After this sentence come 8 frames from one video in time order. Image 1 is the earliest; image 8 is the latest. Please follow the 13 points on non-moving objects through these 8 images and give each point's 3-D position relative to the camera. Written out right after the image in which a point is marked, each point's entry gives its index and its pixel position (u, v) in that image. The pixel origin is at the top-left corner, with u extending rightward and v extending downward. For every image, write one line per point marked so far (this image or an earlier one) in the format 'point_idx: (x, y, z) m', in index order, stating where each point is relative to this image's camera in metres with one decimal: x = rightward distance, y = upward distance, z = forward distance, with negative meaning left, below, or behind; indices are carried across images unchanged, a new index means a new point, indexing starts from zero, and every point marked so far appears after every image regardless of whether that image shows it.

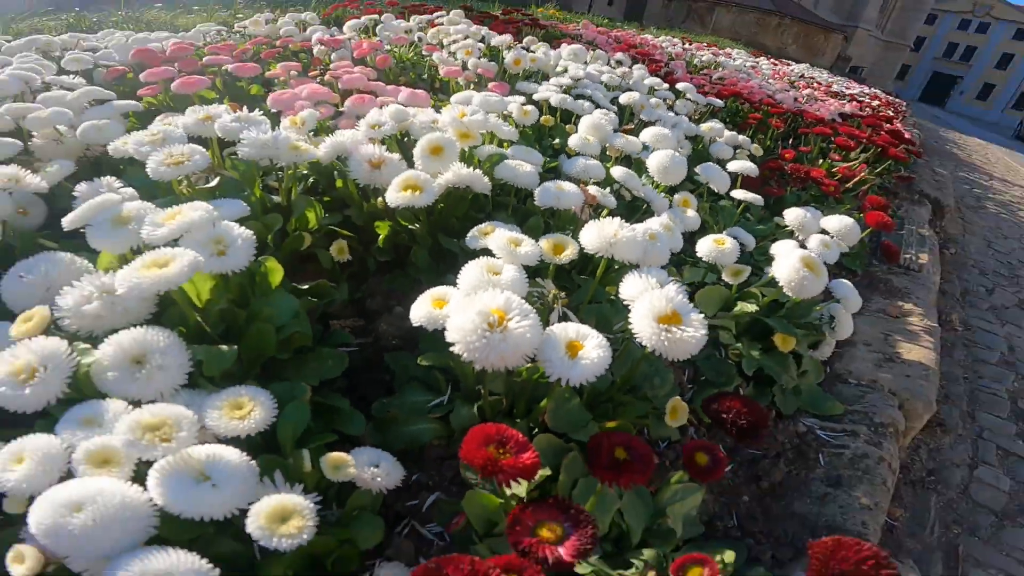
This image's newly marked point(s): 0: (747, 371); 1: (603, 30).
0: (+0.2, -0.1, +0.6) m
1: (+0.4, +1.1, +2.7) m
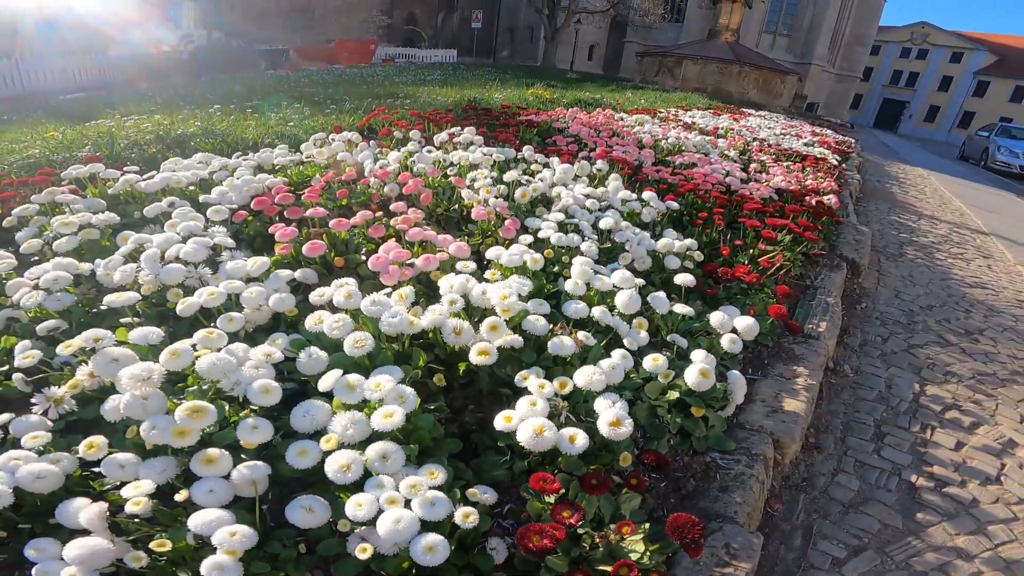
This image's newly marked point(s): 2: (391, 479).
0: (+0.3, -0.2, +1.0) m
1: (+0.3, +0.8, +3.2) m
2: (-0.1, -0.2, +0.7) m
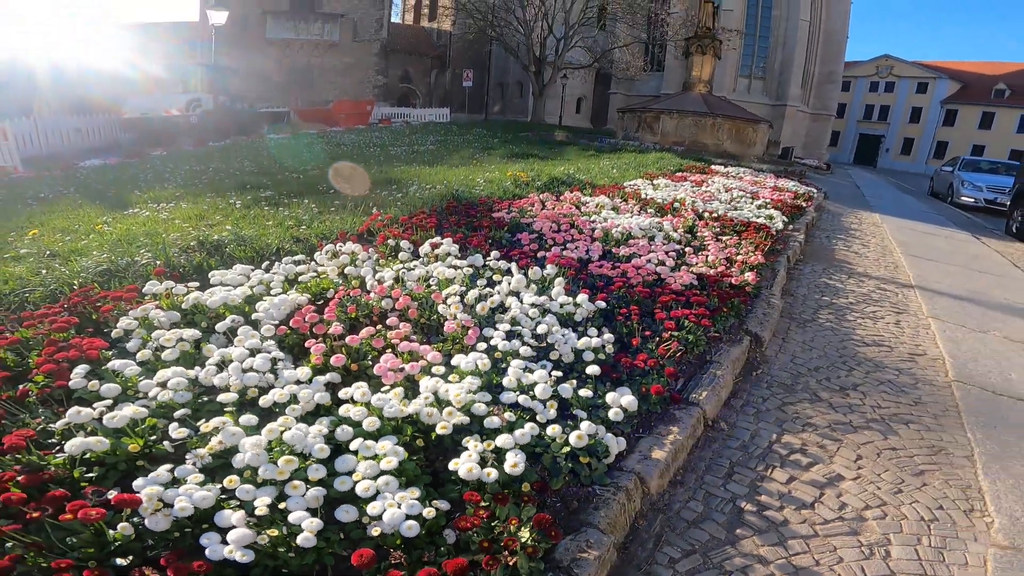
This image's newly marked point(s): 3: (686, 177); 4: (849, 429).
0: (+0.2, -0.5, +1.5) m
1: (+0.2, +0.4, +3.8) m
2: (-0.2, -0.4, +1.2) m
3: (+2.3, +1.3, +7.8) m
4: (+1.3, -0.5, +2.2) m
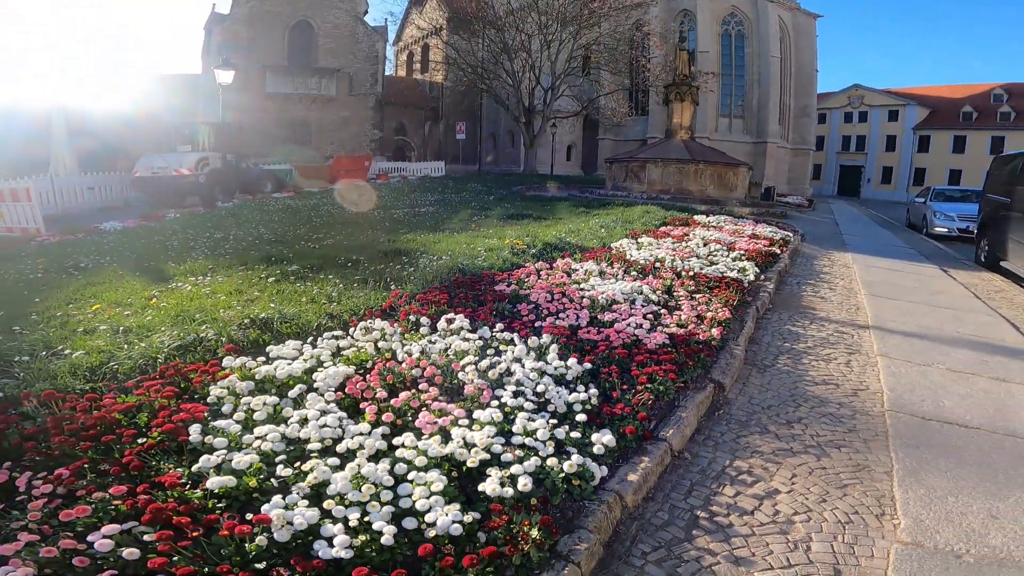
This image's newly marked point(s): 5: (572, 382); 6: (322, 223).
0: (+0.2, -0.7, +2.1) m
1: (+0.2, 0.0, +4.4) m
2: (-0.2, -0.7, +1.8) m
3: (+2.3, +0.7, +8.4) m
4: (+1.3, -0.8, +2.8) m
5: (+0.3, -0.5, +2.9) m
6: (-3.2, +0.9, +9.7) m
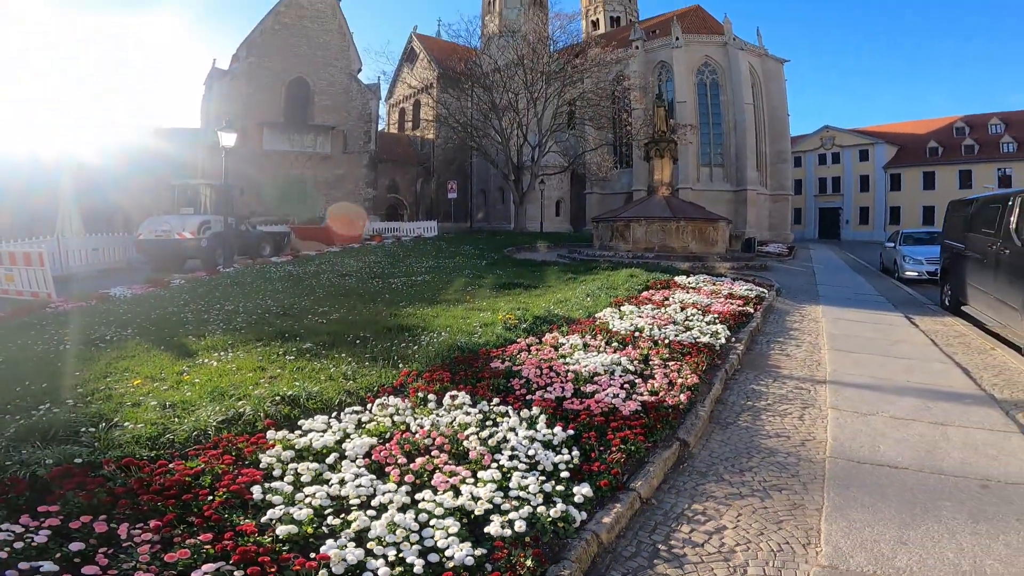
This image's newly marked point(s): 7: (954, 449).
0: (+0.2, -1.1, +2.7) m
1: (+0.1, -0.6, +5.1) m
2: (-0.2, -1.0, +2.4) m
3: (+2.1, -0.2, +9.2) m
4: (+1.3, -1.2, +3.4) m
5: (+0.3, -0.9, +3.5) m
6: (-3.3, -0.1, +10.3) m
7: (+3.0, -1.0, +3.9) m
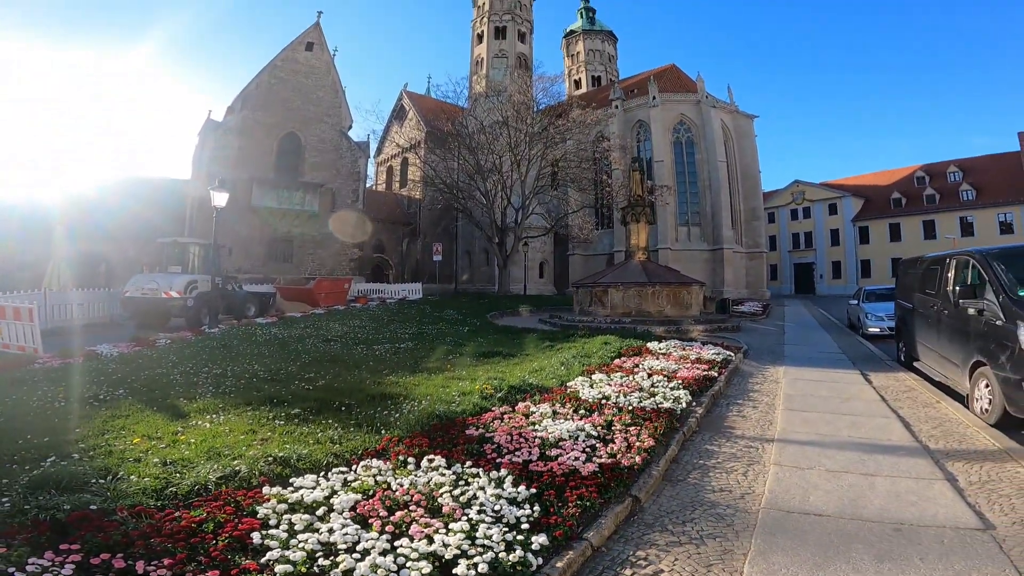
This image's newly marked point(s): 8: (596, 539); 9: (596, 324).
0: (0.0, -1.5, +3.1) m
1: (-0.1, -1.2, +5.6) m
2: (-0.4, -1.4, +2.8) m
3: (+1.8, -1.2, +9.7) m
4: (+1.1, -1.7, +3.9) m
5: (+0.1, -1.4, +4.0) m
6: (-3.7, -1.2, +10.8) m
7: (+2.8, -1.6, +4.4) m
8: (+0.5, -1.6, +3.7) m
9: (+2.3, -1.0, +15.8) m
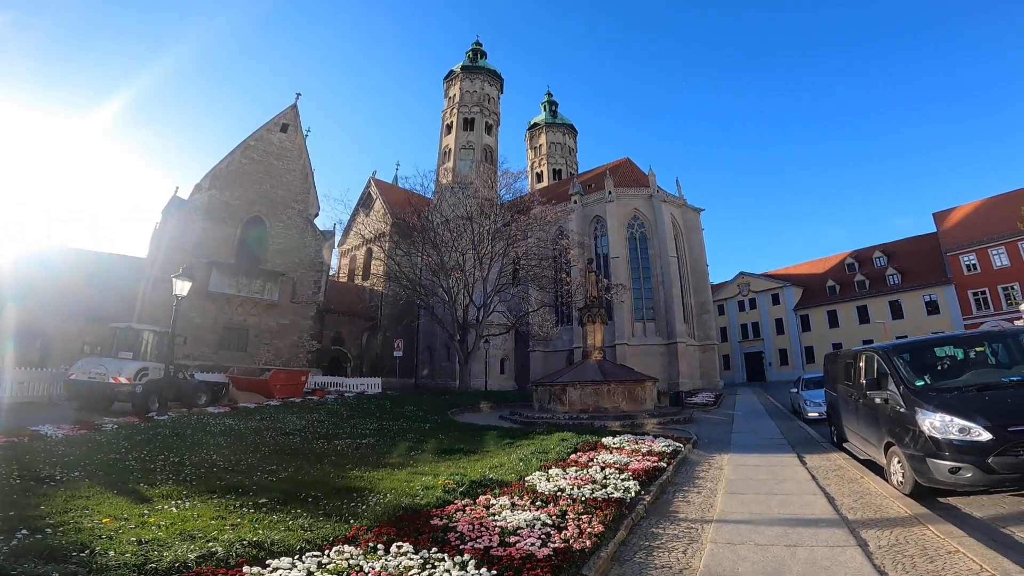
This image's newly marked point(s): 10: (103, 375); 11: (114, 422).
0: (-0.2, -2.1, +3.6) m
1: (-0.5, -2.2, +6.0) m
2: (-0.6, -1.9, +3.3) m
3: (+1.1, -2.9, +10.2) m
4: (+0.8, -2.4, +4.4) m
5: (-0.2, -2.1, +4.4) m
6: (-4.4, -3.0, +10.9) m
7: (+2.5, -2.4, +5.0) m
8: (+0.3, -2.3, +4.2) m
9: (+1.2, -3.6, +16.3) m
10: (-10.1, -2.3, +14.6) m
11: (-9.0, -3.2, +13.5) m
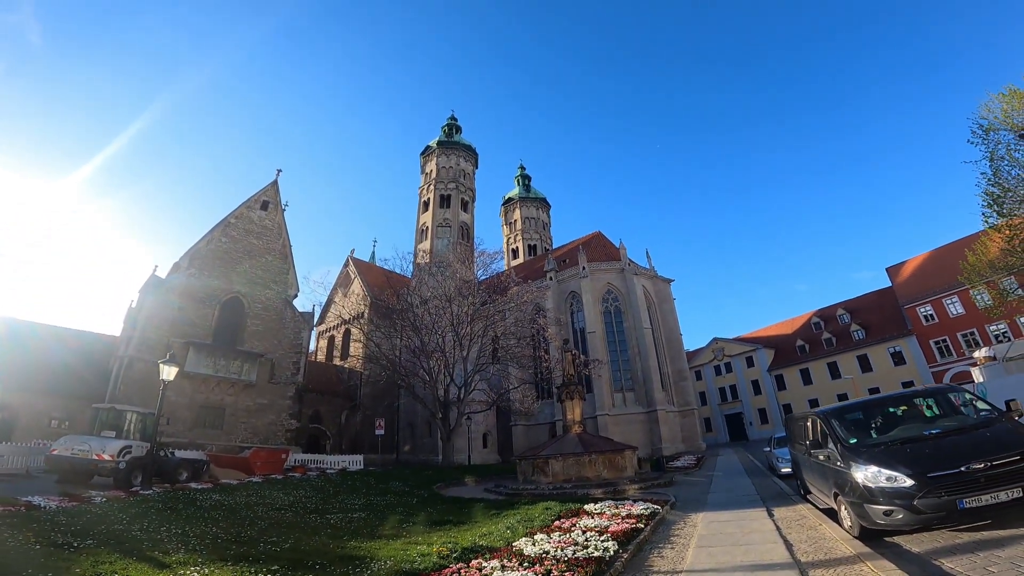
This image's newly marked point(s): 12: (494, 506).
0: (-0.2, -2.7, +4.4) m
1: (-0.6, -3.1, +6.8) m
2: (-0.6, -2.6, +4.1) m
3: (+0.9, -4.3, +11.0) m
4: (+0.8, -3.1, +5.2) m
5: (-0.3, -2.9, +5.2) m
6: (-4.7, -4.6, +11.4) m
7: (+2.4, -3.2, +5.9) m
8: (+0.2, -3.0, +5.0) m
9: (+0.7, -5.7, +16.8) m
10: (-10.5, -4.4, +14.9) m
11: (-9.3, -5.2, +13.8) m
12: (-0.4, -5.2, +14.7) m
